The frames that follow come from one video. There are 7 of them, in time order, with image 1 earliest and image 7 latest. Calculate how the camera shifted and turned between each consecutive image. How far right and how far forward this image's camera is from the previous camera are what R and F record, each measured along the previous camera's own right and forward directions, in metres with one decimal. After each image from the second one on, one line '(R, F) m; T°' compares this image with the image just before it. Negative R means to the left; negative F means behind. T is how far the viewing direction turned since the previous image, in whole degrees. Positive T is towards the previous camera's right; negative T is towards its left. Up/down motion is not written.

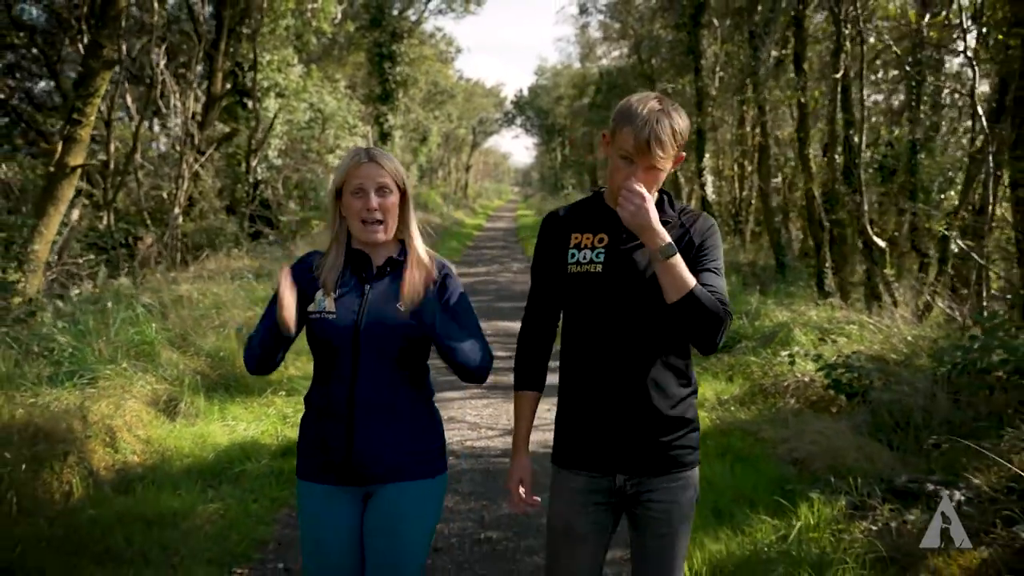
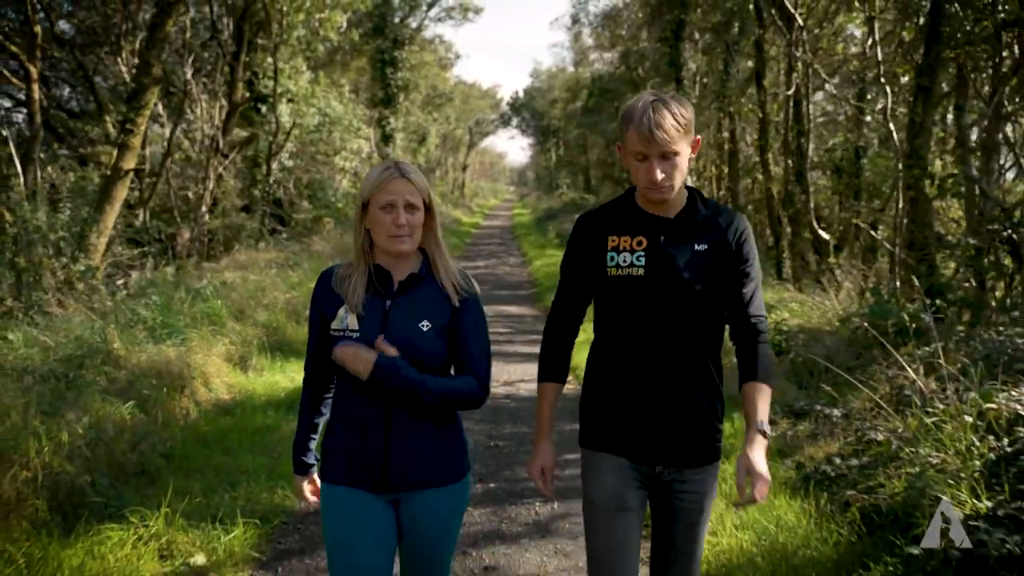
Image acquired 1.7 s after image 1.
(0.0, -1.8) m; 0°
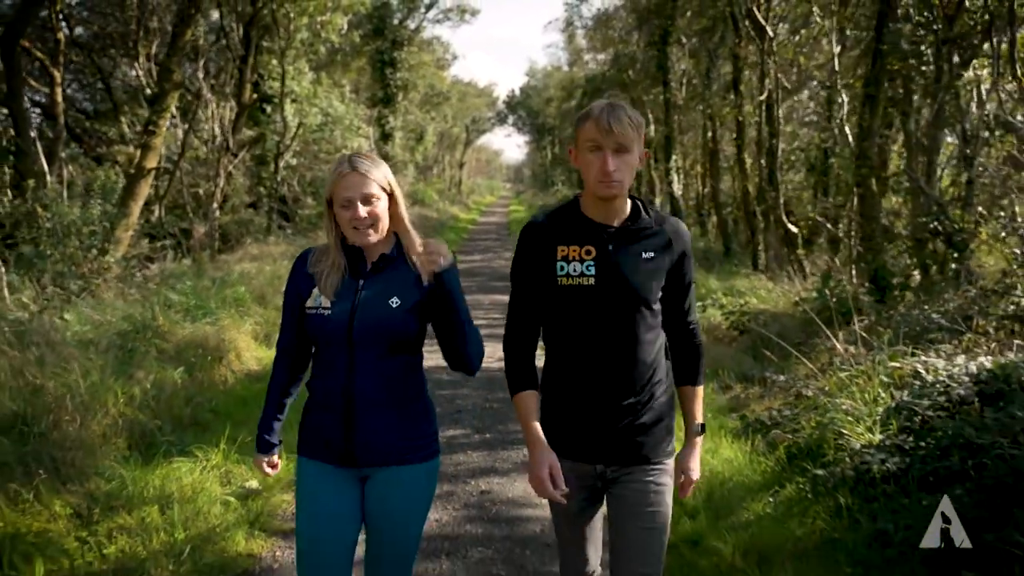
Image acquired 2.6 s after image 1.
(0.0, -1.1) m; 0°
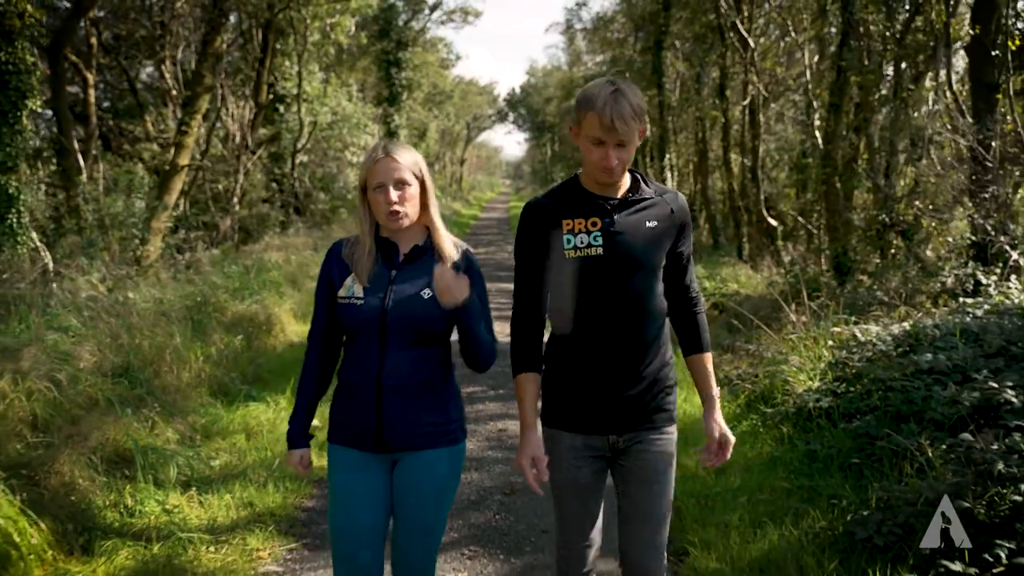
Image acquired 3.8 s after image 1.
(-0.1, -1.3) m; 0°
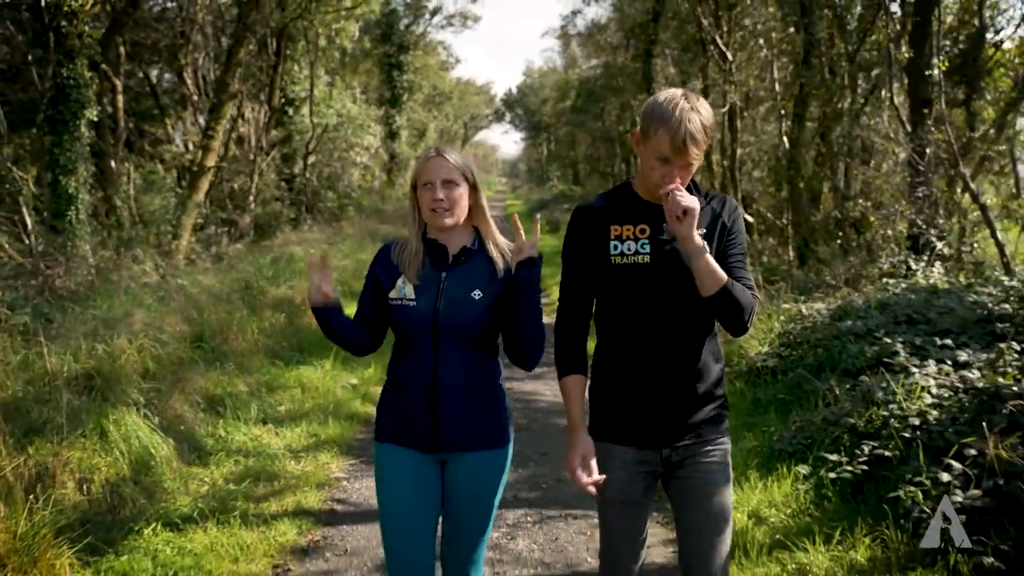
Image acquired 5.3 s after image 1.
(-0.1, -1.5) m; 0°
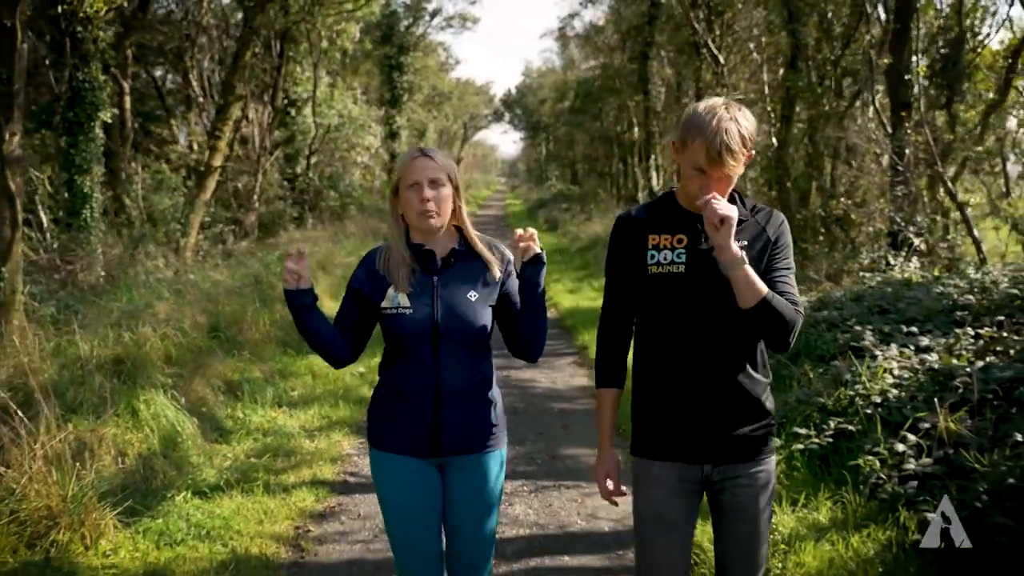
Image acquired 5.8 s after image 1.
(0.0, -0.5) m; 0°
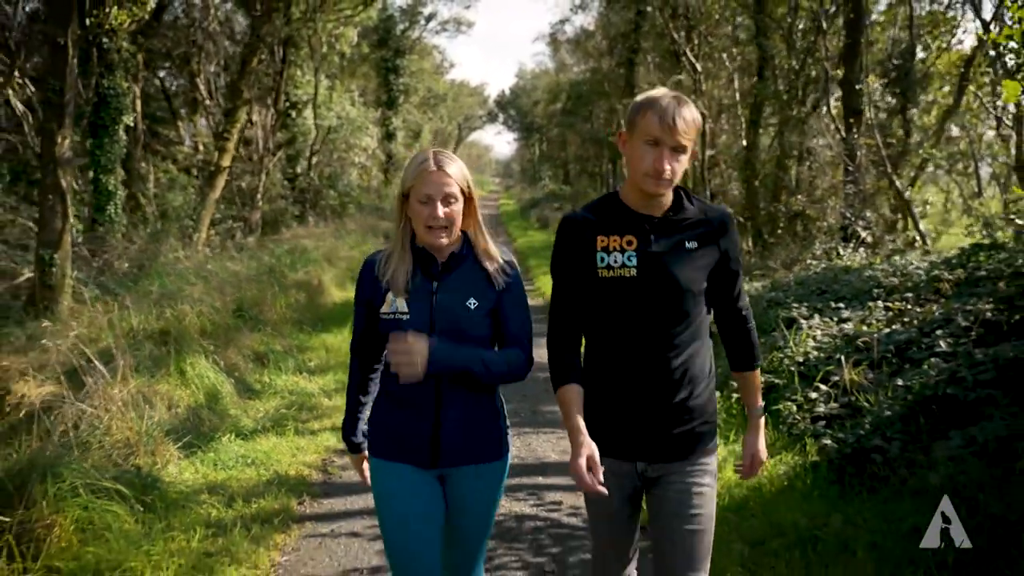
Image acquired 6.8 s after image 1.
(0.0, -1.1) m; 0°
